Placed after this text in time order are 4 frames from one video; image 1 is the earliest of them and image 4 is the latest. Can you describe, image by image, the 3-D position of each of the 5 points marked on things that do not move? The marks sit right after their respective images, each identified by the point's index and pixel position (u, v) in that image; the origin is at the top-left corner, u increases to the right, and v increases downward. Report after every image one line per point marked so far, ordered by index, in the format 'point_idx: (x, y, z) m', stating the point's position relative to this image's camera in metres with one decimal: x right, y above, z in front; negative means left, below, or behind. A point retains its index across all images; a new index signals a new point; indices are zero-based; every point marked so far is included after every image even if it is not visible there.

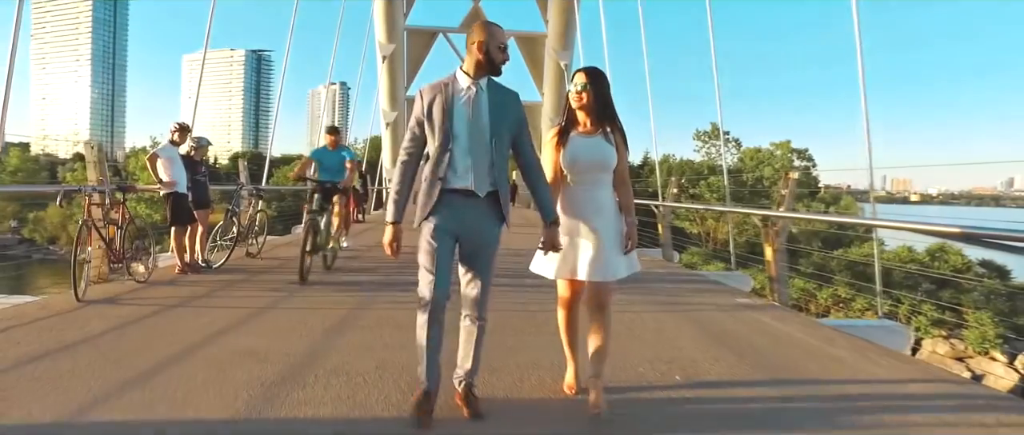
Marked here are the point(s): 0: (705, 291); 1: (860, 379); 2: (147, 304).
0: (+1.9, -0.7, +7.0) m
1: (+1.9, -0.8, +4.1) m
2: (-2.5, -0.6, +5.1) m
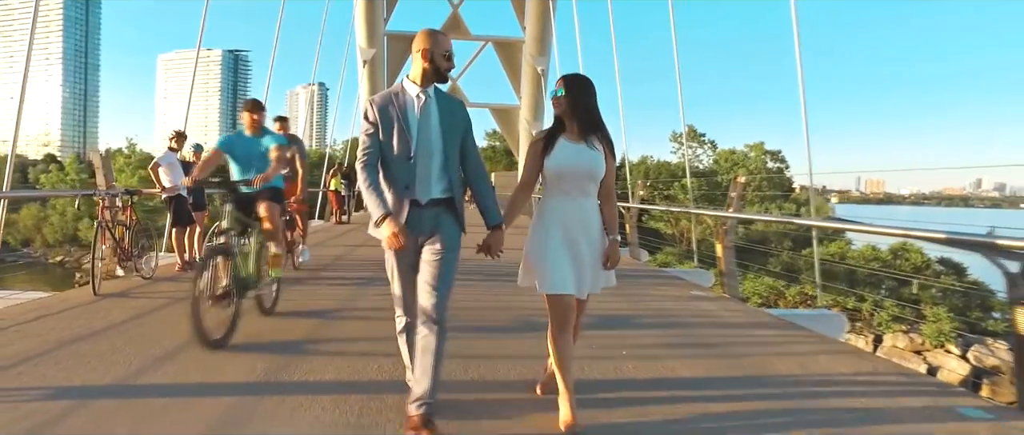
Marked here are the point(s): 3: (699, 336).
0: (+1.6, -0.7, +7.6) m
1: (+1.7, -0.8, +4.7) m
2: (-2.7, -0.6, +5.6) m
3: (+1.3, -0.8, +5.2) m
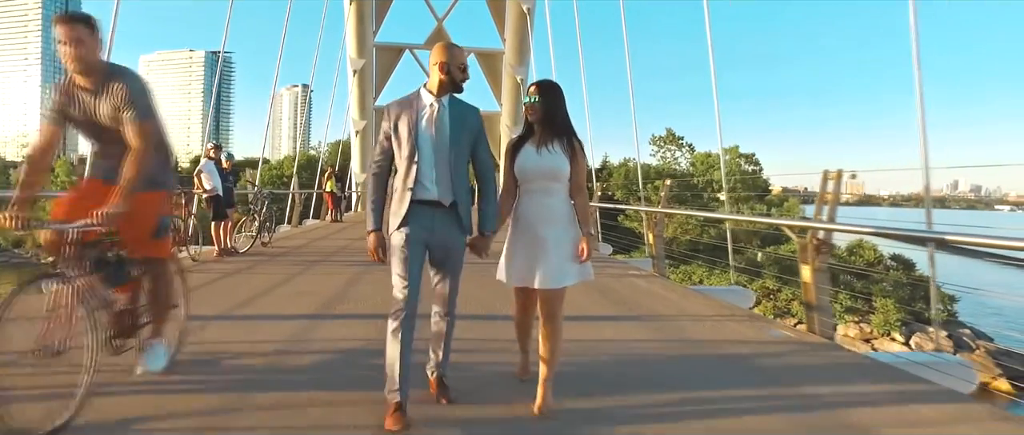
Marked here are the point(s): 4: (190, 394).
0: (+1.3, -0.7, +9.4) m
1: (+1.4, -0.8, +6.5) m
2: (-3.0, -0.5, +7.2) m
3: (+1.0, -0.7, +6.9) m
4: (-1.4, -0.7, +3.2) m
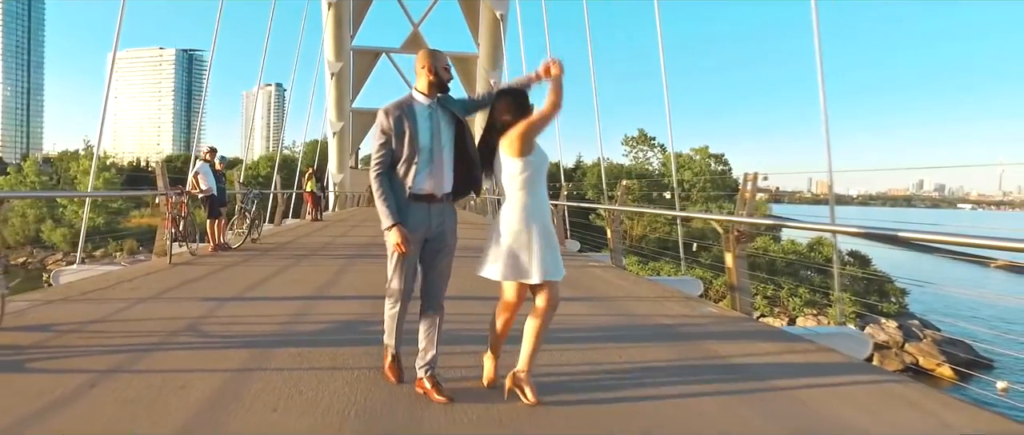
0: (+0.9, -0.6, +10.3) m
1: (+1.2, -0.7, +7.4) m
2: (-3.3, -0.5, +8.0) m
3: (+0.7, -0.7, +7.8) m
4: (-1.6, -0.7, +4.0) m
